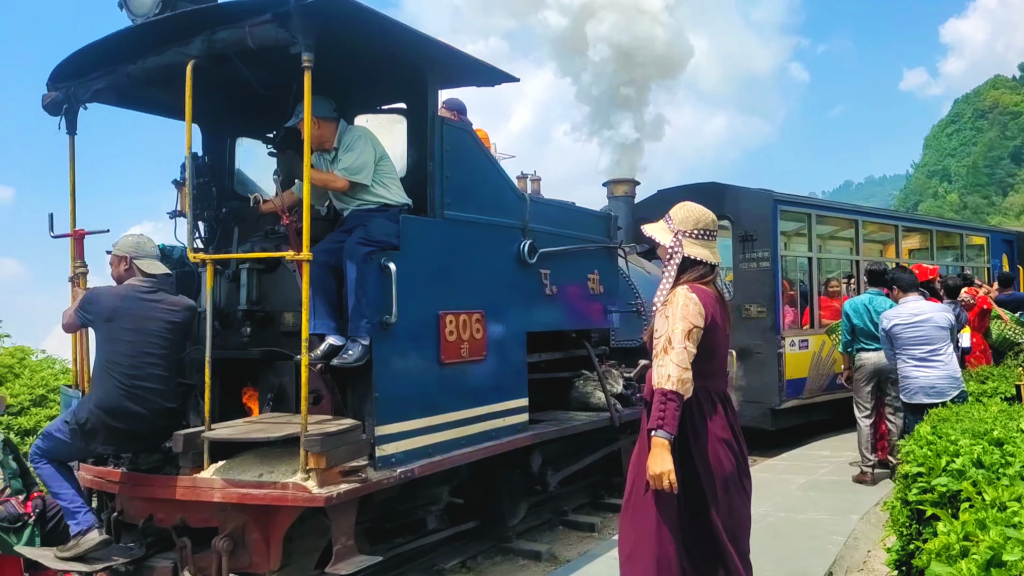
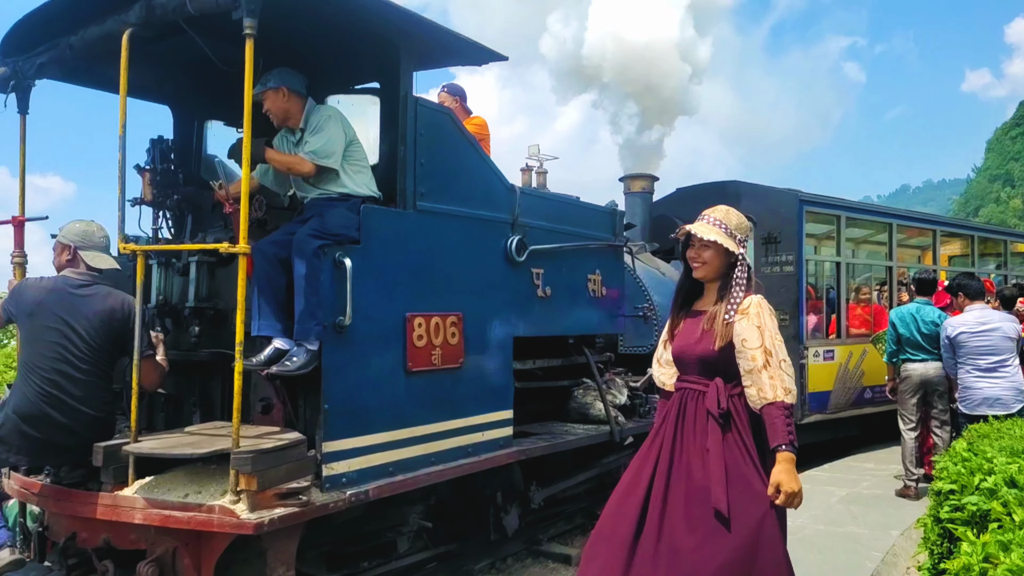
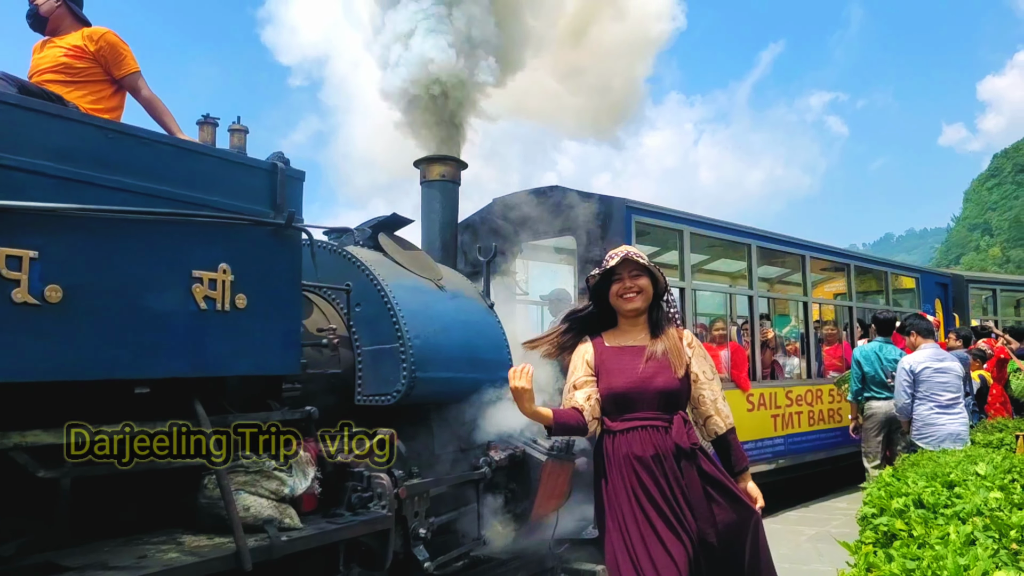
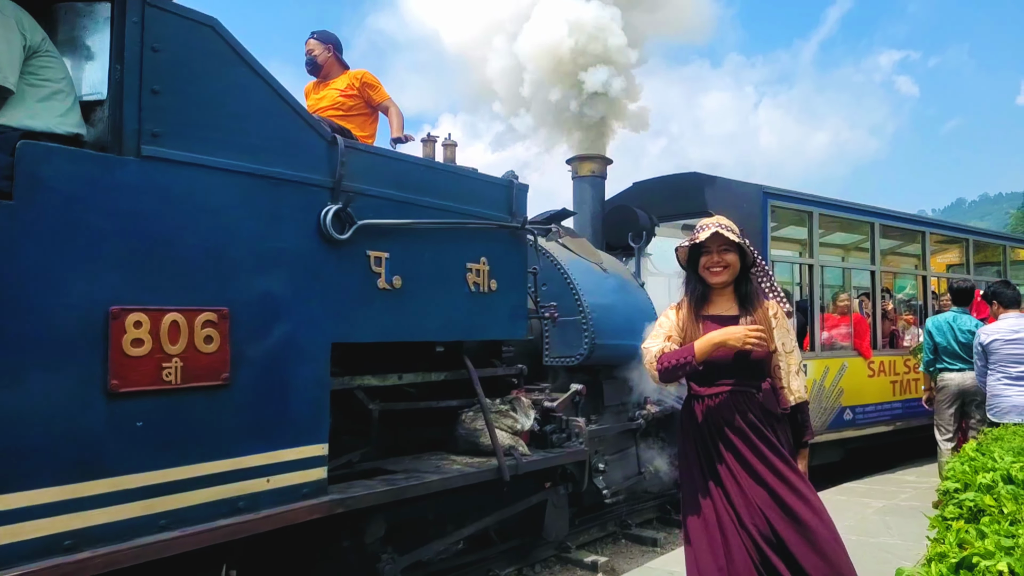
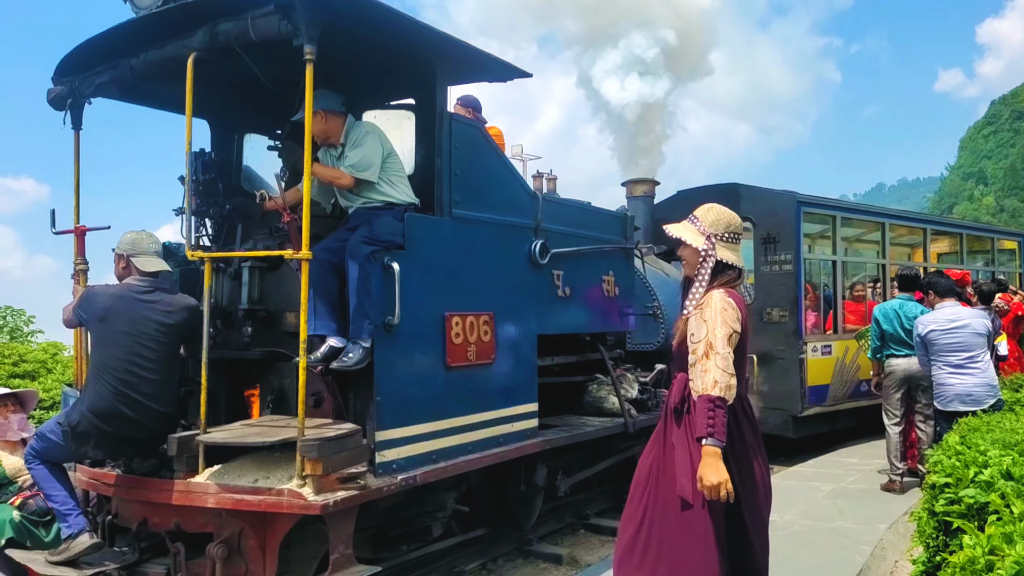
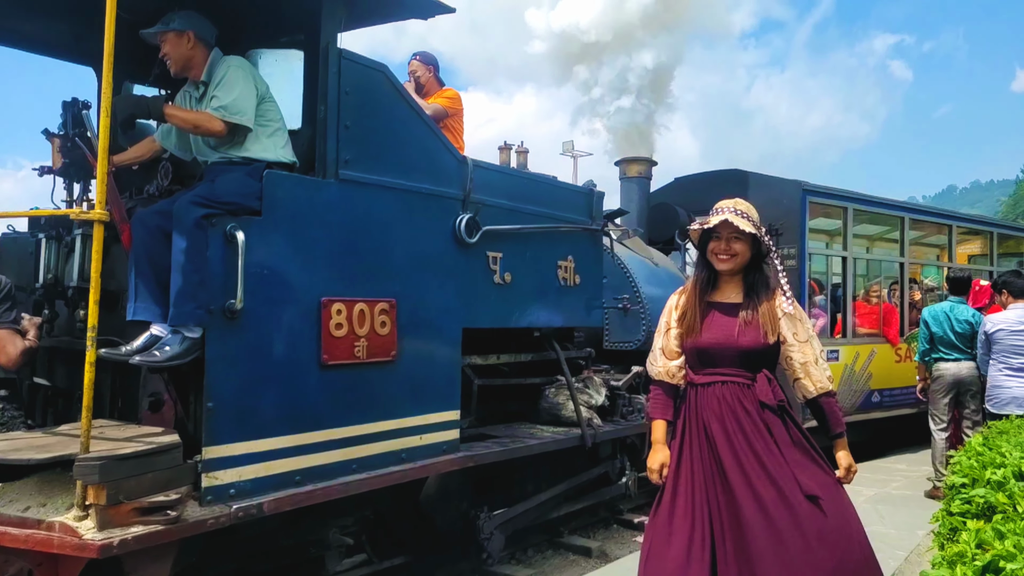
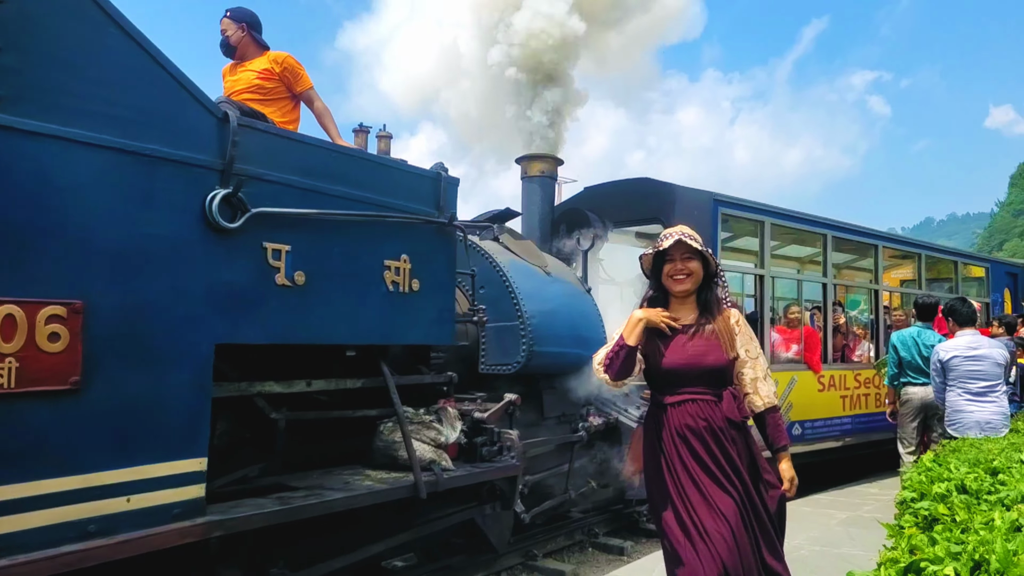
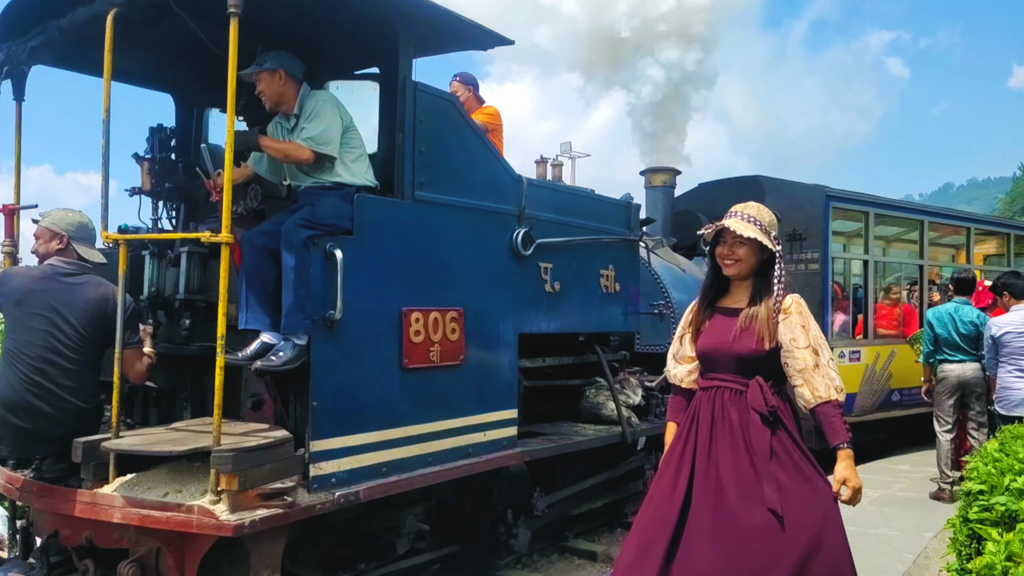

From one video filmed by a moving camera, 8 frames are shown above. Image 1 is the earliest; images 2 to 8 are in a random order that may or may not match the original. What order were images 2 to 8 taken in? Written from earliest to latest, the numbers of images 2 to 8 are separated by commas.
5, 2, 8, 6, 4, 7, 3
